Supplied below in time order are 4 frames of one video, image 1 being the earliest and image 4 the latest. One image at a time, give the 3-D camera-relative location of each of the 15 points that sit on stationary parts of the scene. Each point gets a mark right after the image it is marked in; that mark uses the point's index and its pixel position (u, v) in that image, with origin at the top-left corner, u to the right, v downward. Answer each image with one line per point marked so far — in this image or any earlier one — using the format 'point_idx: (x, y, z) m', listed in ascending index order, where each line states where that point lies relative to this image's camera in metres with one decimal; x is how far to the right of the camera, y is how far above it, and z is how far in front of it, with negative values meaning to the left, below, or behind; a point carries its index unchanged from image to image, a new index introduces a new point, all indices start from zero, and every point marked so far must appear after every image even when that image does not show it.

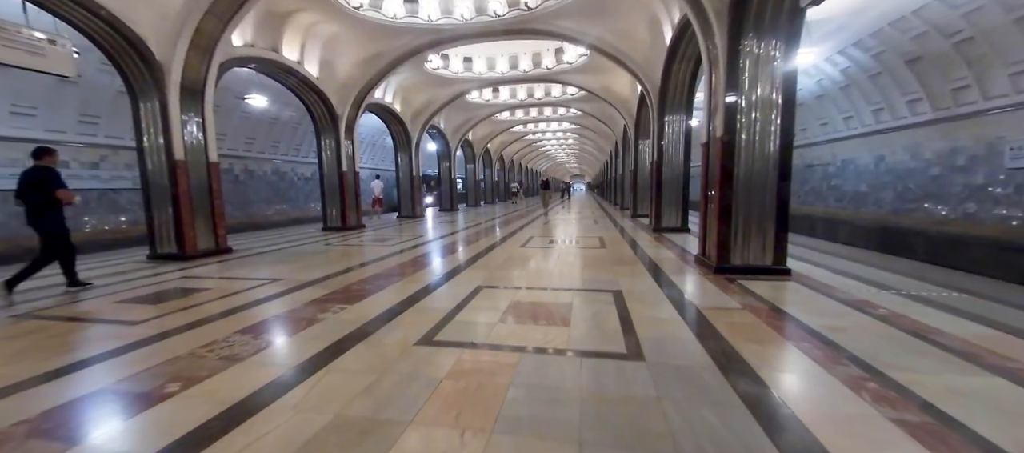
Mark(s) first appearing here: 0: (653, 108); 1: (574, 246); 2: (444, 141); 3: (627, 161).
0: (+3.3, +2.8, +8.2) m
1: (+1.2, -0.4, +6.4) m
2: (-3.2, +4.0, +16.6) m
3: (+5.0, +2.8, +15.0) m
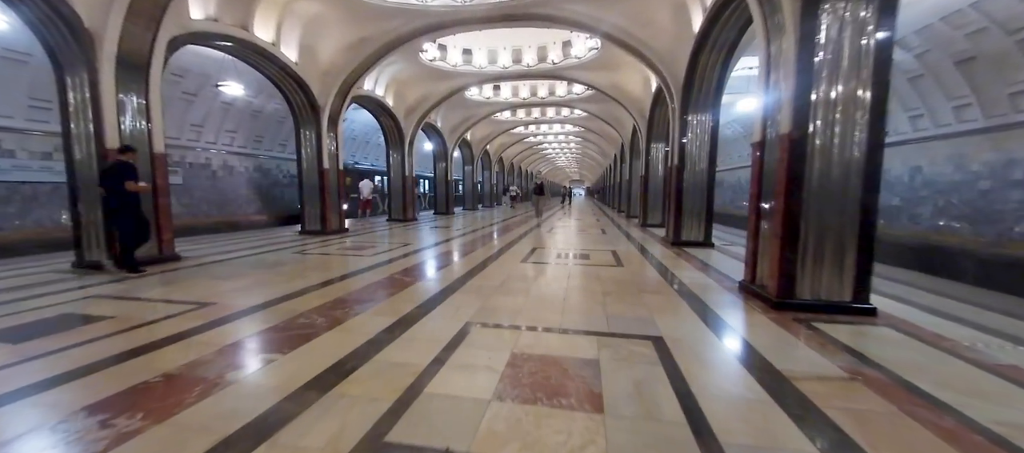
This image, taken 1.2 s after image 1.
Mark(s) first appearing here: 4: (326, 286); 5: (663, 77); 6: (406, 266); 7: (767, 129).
0: (+3.3, +2.5, +7.3) m
1: (+1.2, -0.6, +5.5) m
2: (-3.1, +3.8, +15.6) m
3: (+5.0, +2.4, +14.1) m
4: (-2.5, -0.7, +4.7) m
5: (+3.2, +3.1, +7.3) m
6: (-1.8, -0.6, +6.0) m
7: (+2.7, +1.0, +3.6) m
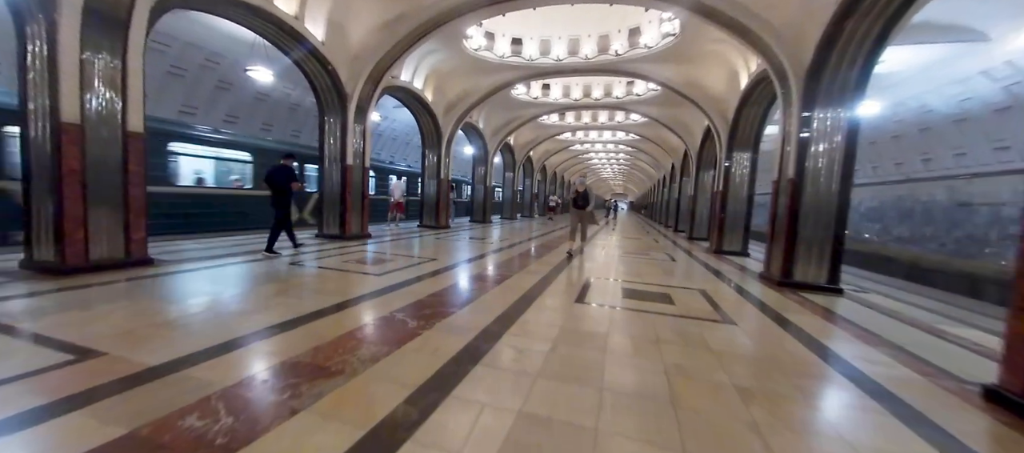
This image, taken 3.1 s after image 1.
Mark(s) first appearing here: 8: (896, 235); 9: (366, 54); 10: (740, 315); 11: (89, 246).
0: (+4.2, +2.0, +5.4) m
1: (+1.7, -0.9, +3.8) m
2: (-1.2, +3.4, +14.5) m
3: (+6.6, +1.6, +12.1) m
4: (-2.0, -0.8, +3.5) m
5: (+4.1, +2.6, +5.6) m
6: (-1.2, -0.8, +4.7) m
7: (+3.1, +0.6, +1.9) m
8: (+11.9, -0.3, +10.9) m
9: (-3.1, +3.6, +7.3) m
10: (+2.6, -1.0, +4.0) m
11: (-4.7, -0.2, +3.9) m
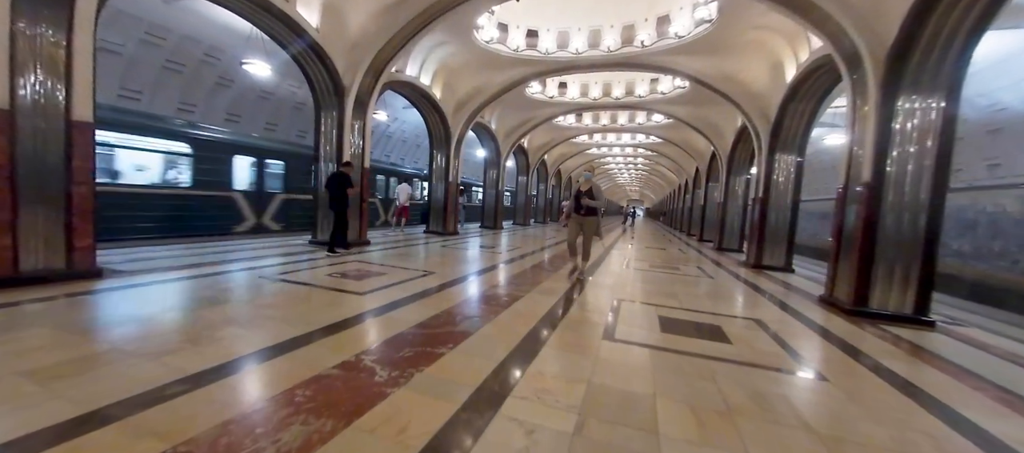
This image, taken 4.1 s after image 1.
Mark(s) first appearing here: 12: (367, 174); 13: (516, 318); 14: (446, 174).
0: (+4.4, +1.8, +4.5) m
1: (+1.8, -1.0, +2.9) m
2: (-0.7, +3.1, +13.8) m
3: (+7.0, +1.3, +11.1) m
4: (-1.9, -0.9, +2.7) m
5: (+4.3, +2.4, +4.6) m
6: (-1.1, -0.9, +3.9) m
7: (+3.2, +0.5, +1.0) m
8: (+12.2, -0.6, +9.6) m
9: (-2.8, +3.5, +6.7) m
10: (+2.7, -1.1, +3.1) m
11: (-4.6, -0.3, +3.3) m
12: (-3.0, +1.1, +7.3) m
13: (0.0, -0.9, +3.5) m
14: (-2.0, +1.6, +10.4) m
